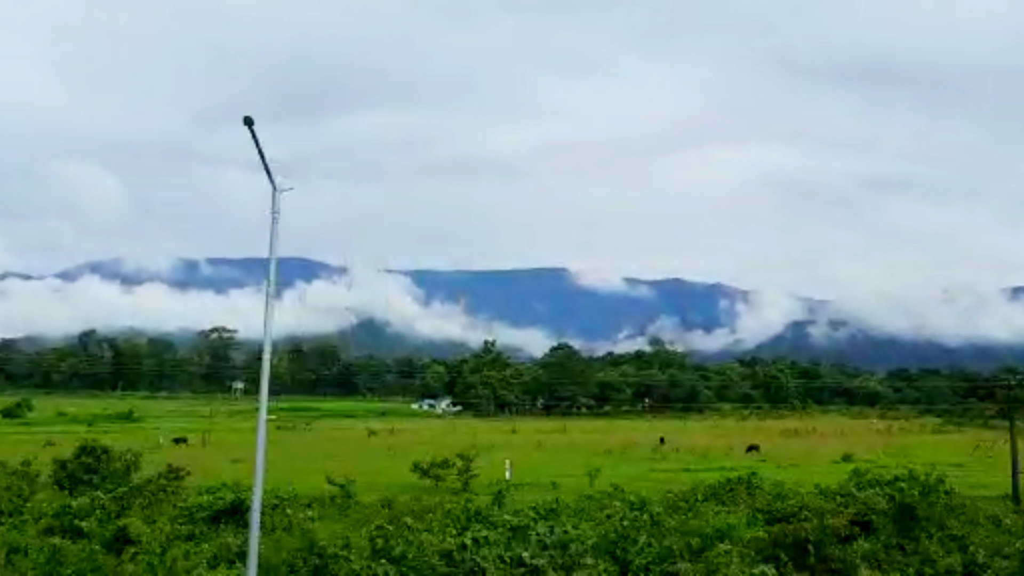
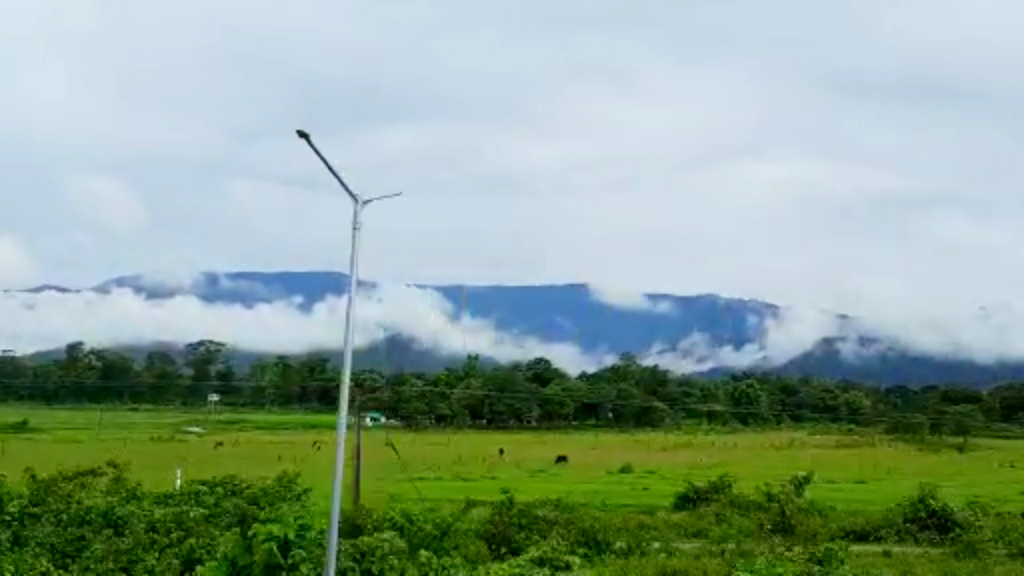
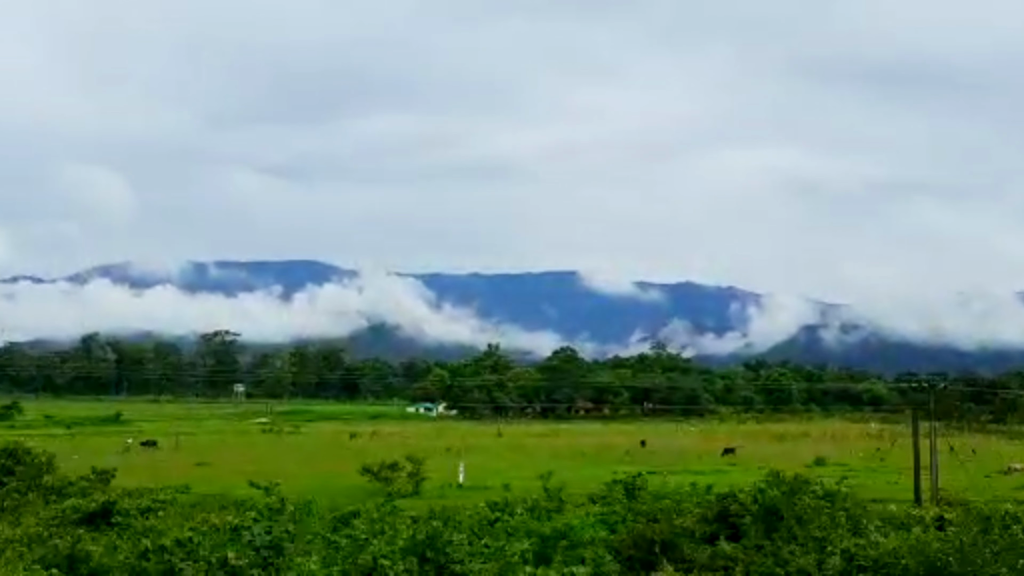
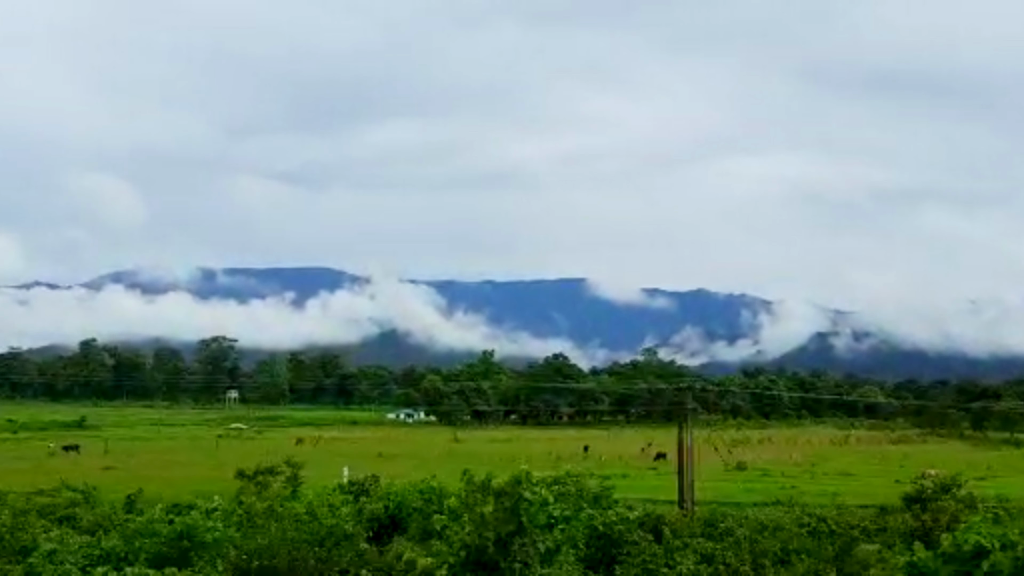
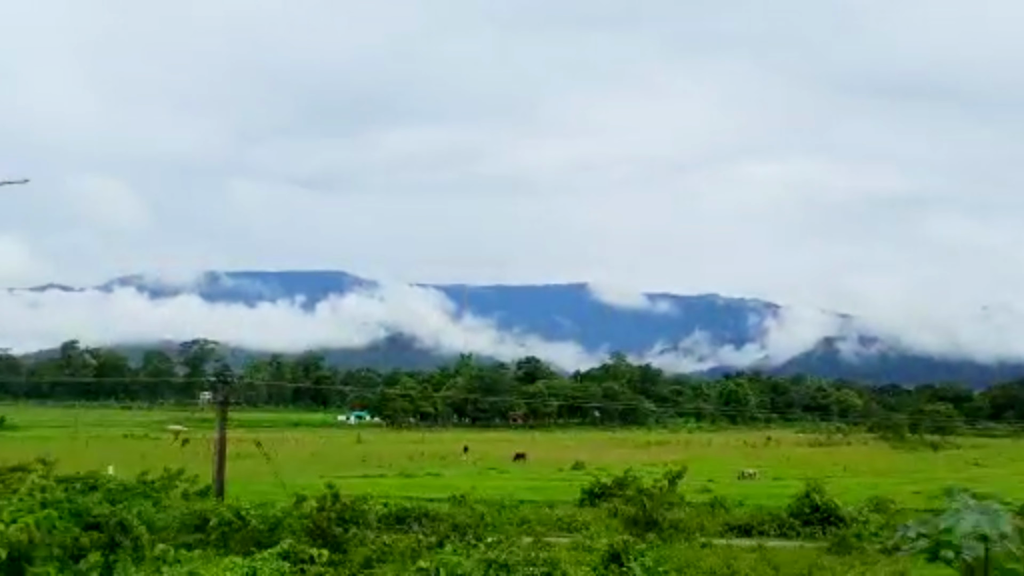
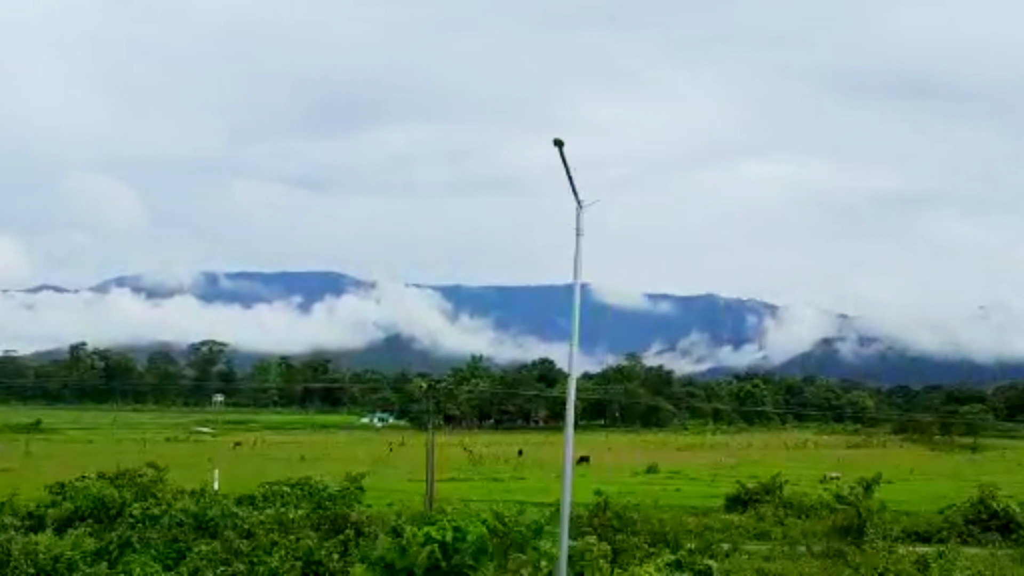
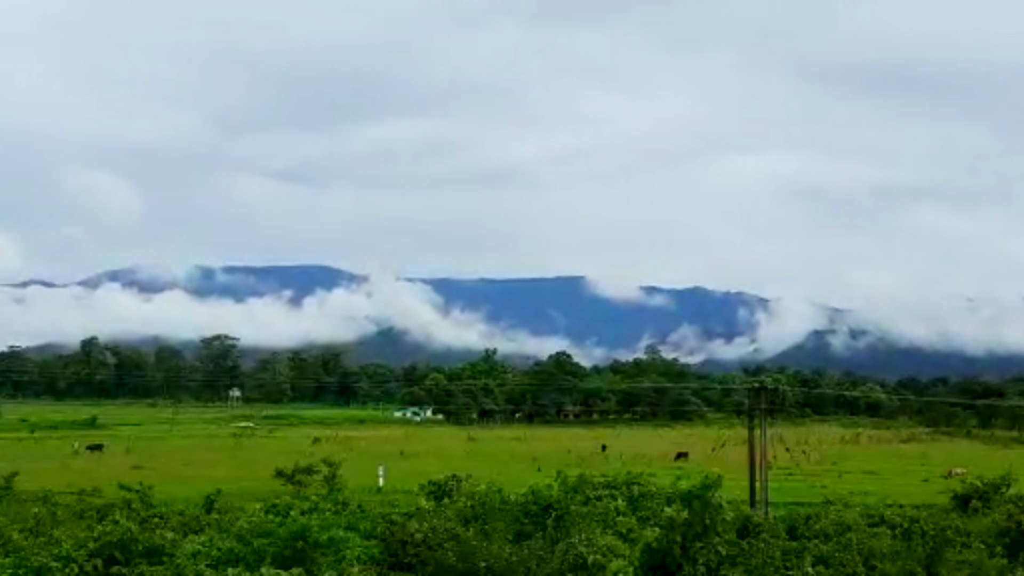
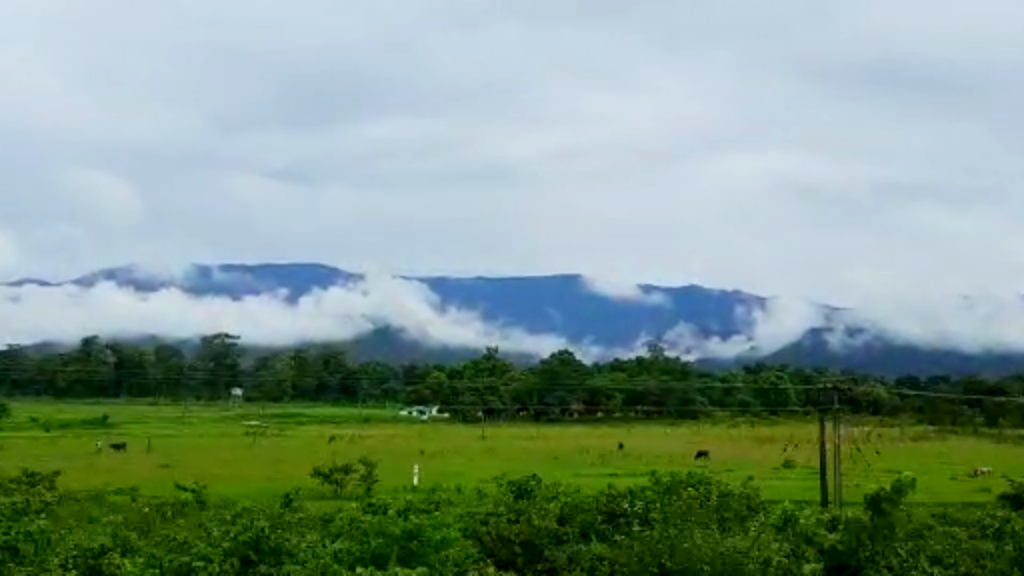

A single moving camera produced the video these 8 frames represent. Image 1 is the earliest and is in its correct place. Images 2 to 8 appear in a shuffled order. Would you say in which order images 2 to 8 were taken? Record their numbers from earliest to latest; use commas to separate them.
3, 8, 7, 4, 6, 2, 5
